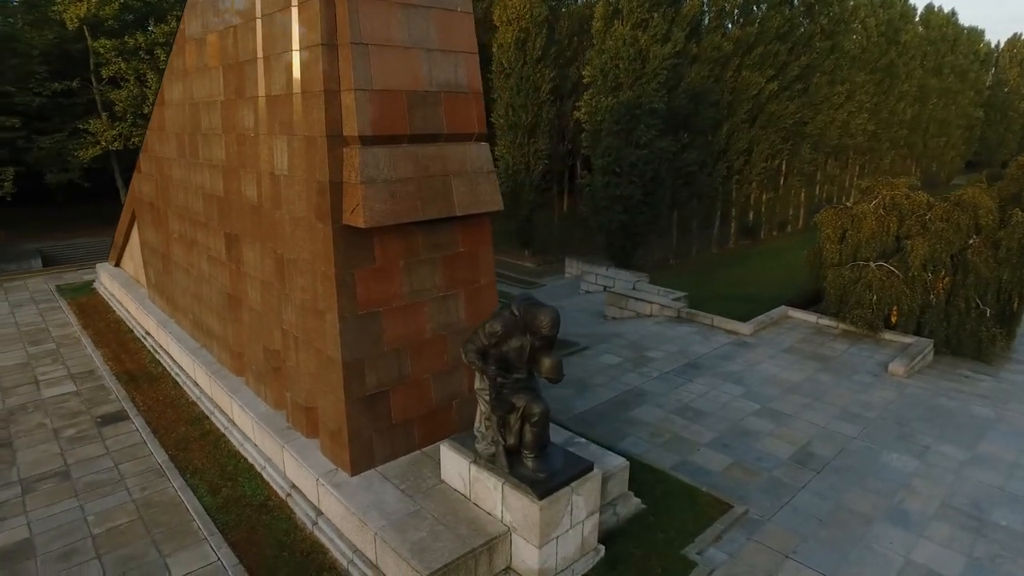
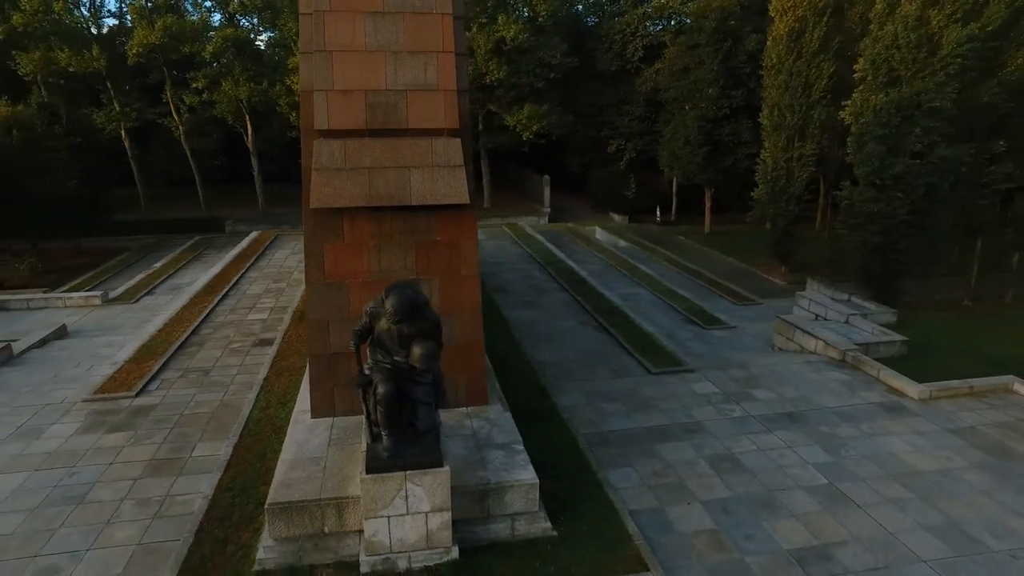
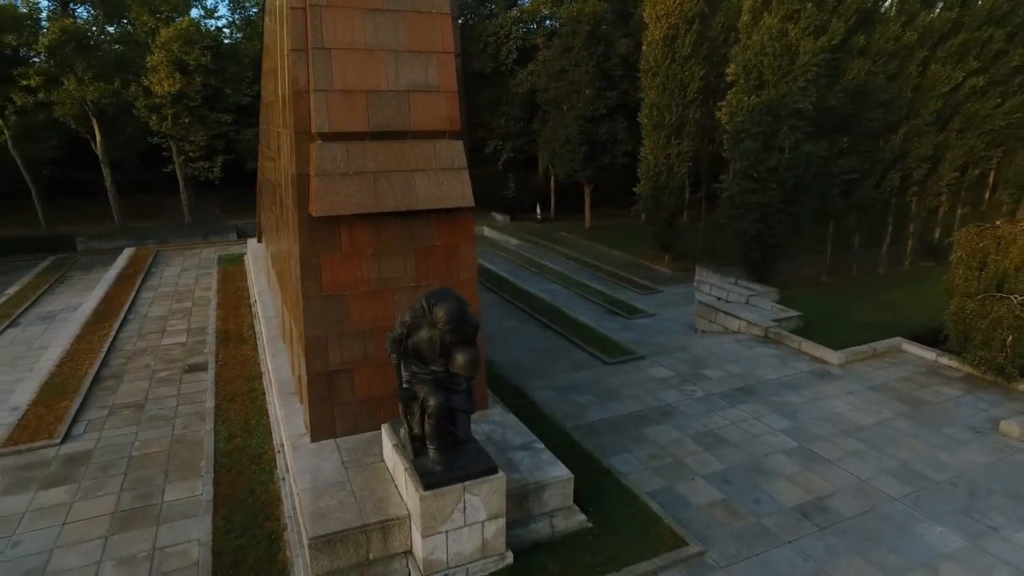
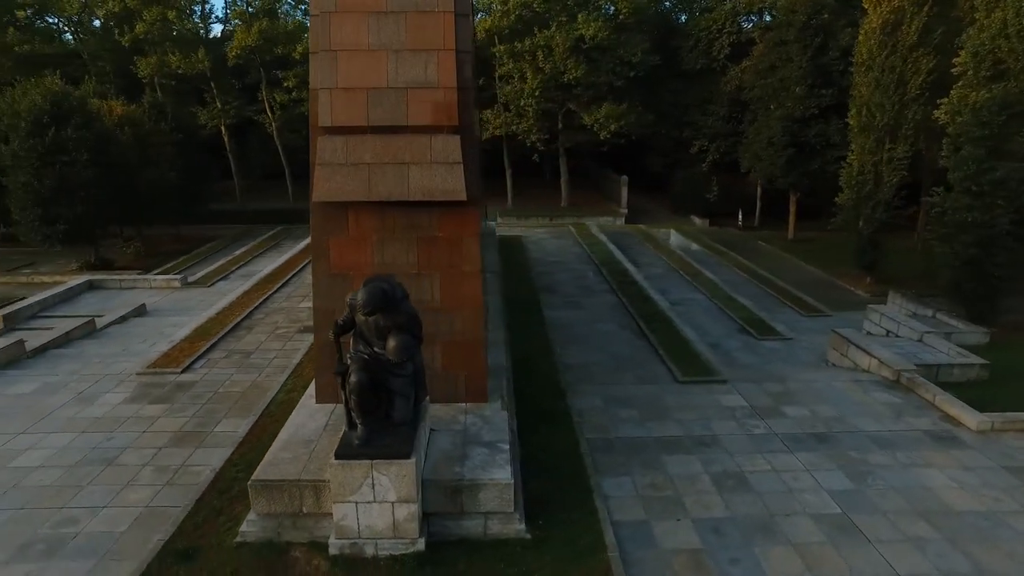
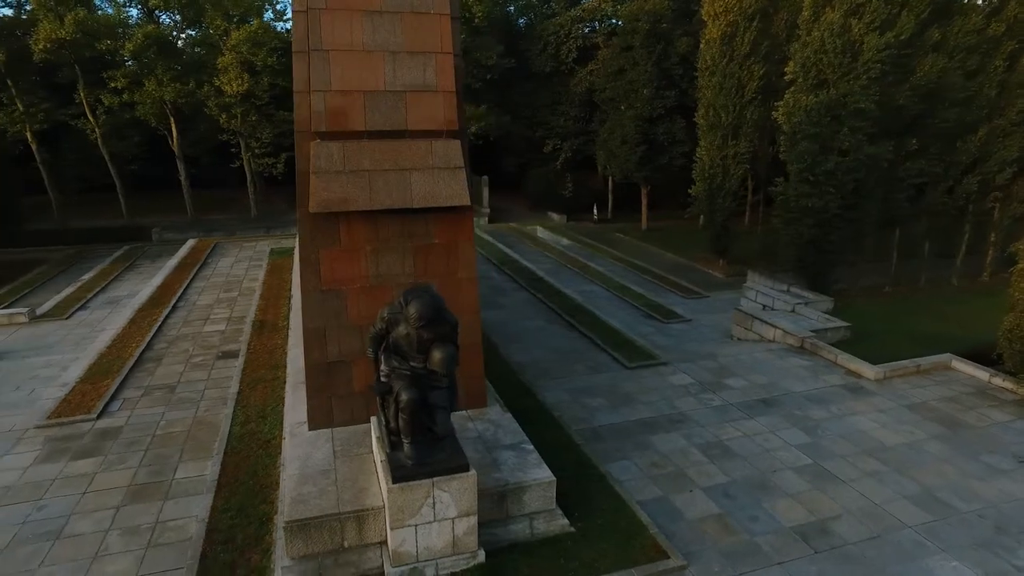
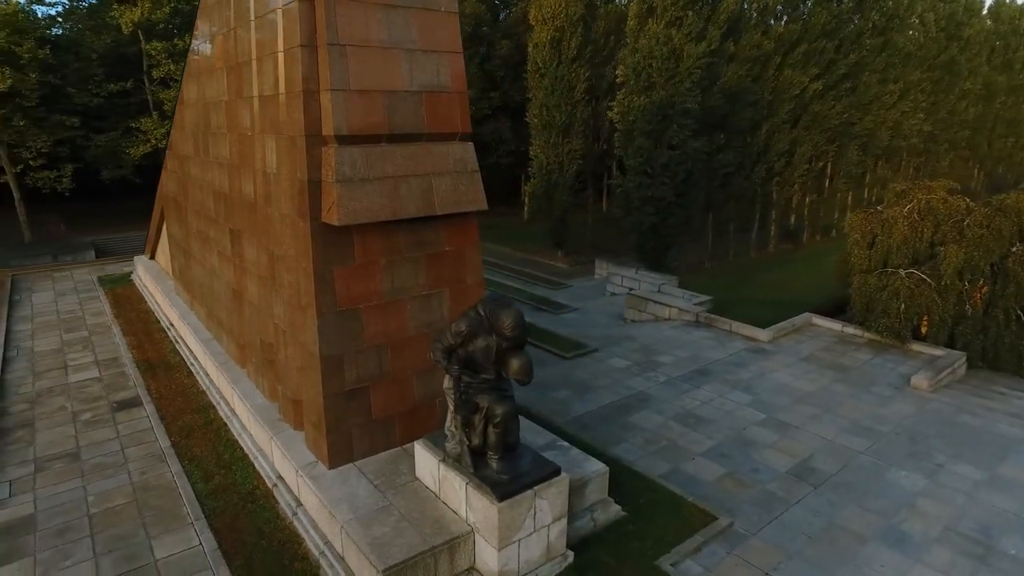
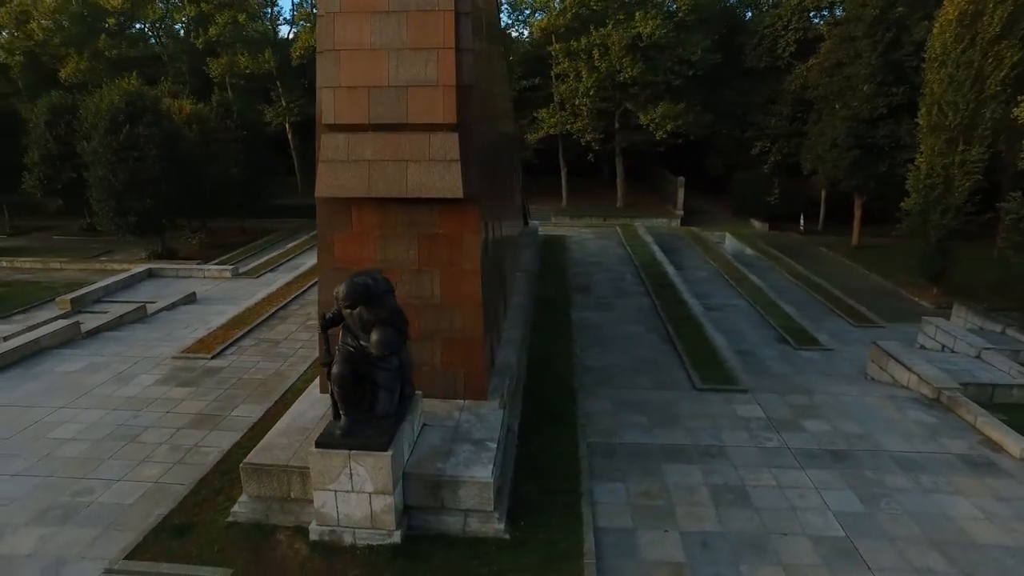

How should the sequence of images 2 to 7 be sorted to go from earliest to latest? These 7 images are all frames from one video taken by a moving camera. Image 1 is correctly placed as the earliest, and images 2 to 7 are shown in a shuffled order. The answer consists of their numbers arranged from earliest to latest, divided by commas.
6, 3, 5, 2, 4, 7
